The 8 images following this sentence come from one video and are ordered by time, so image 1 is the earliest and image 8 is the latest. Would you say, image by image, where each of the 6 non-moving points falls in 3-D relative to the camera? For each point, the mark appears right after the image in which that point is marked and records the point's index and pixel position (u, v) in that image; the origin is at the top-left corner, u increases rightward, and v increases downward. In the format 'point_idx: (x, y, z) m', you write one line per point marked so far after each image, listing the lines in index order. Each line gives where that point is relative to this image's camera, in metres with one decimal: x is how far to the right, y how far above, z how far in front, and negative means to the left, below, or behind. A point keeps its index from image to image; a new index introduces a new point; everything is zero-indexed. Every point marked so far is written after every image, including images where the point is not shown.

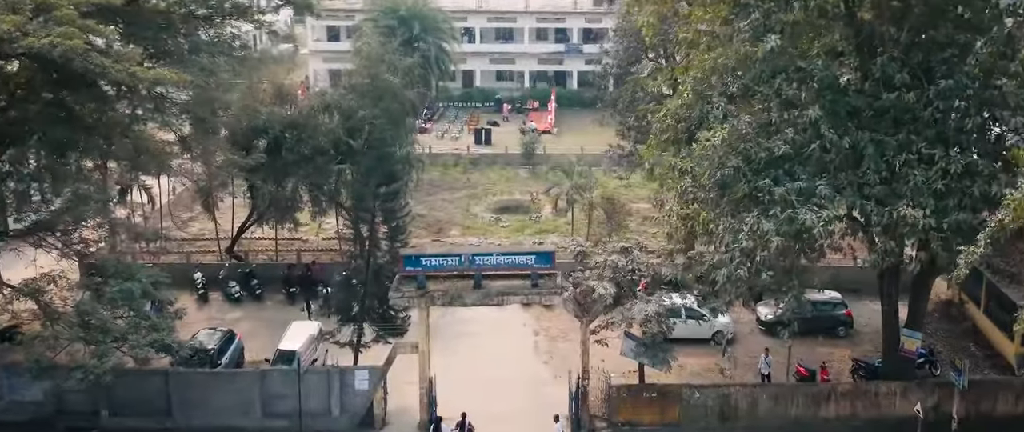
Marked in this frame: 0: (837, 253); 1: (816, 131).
0: (+7.0, -0.8, +19.1) m
1: (+5.8, +1.6, +16.6) m
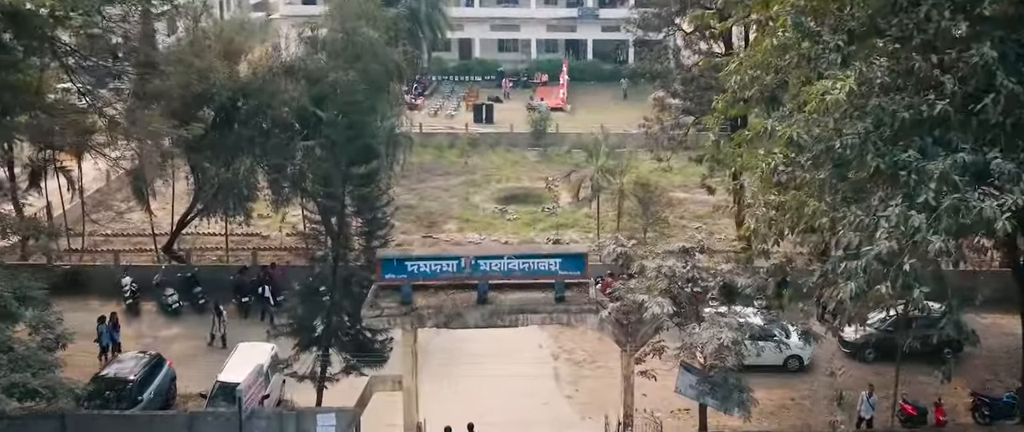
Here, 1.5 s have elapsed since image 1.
0: (+7.3, -0.6, +13.8) m
1: (+6.1, +1.8, +11.3) m
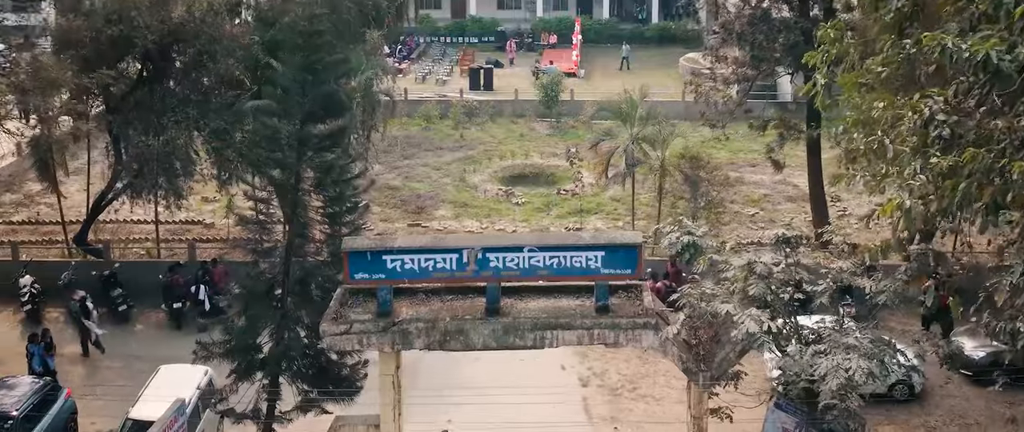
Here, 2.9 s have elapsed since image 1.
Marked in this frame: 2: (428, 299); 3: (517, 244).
0: (+7.6, -0.3, +9.5) m
1: (+6.4, +2.0, +7.0) m
2: (-1.0, -1.0, +11.0) m
3: (+0.1, -0.3, +10.5) m
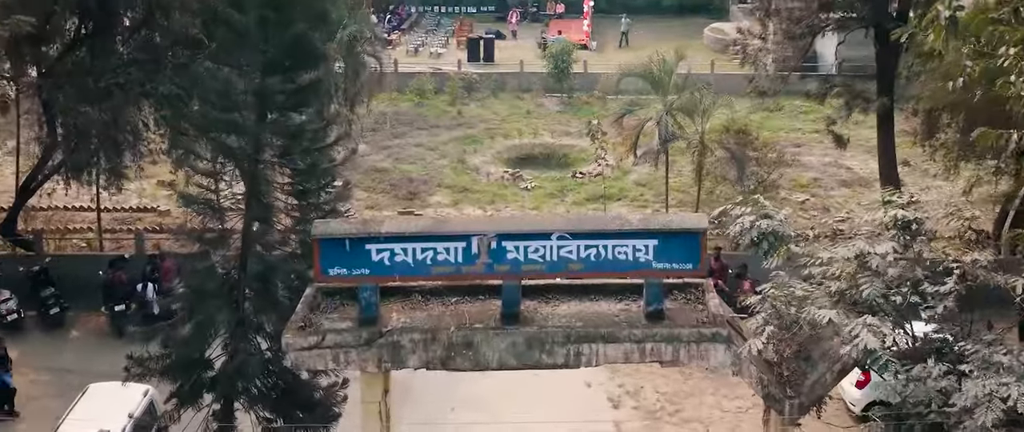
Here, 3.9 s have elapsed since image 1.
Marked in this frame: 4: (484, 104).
0: (+7.8, -0.1, +7.0) m
1: (+6.7, +2.2, +4.5) m
2: (-0.8, -0.8, +8.5) m
3: (+0.3, -0.1, +7.9) m
4: (-0.6, +2.4, +19.0) m
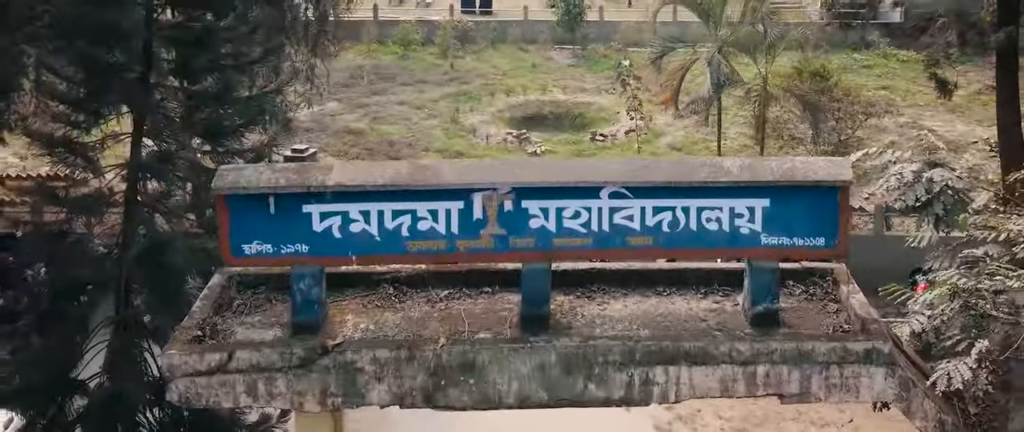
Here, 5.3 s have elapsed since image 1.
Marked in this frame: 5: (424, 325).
0: (+8.0, +0.2, +4.1) m
1: (+6.9, +2.5, +1.5) m
2: (-0.7, -0.5, +5.5) m
3: (+0.4, +0.2, +4.9) m
4: (-0.5, +2.8, +15.9) m
5: (-0.5, -0.6, +5.2) m
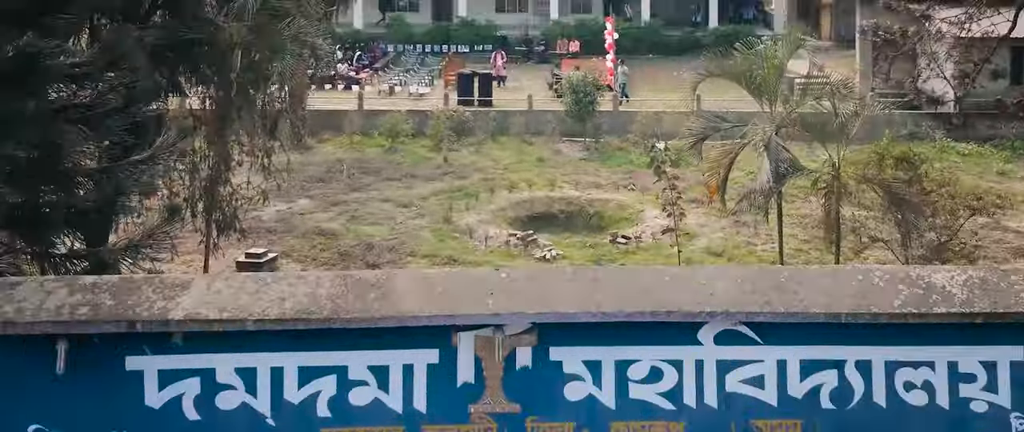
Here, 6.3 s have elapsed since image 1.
0: (+8.0, -0.2, +1.7) m
1: (+7.0, +2.4, -0.5) m
2: (-0.6, -1.0, +3.0) m
3: (+0.5, -0.3, +2.5) m
4: (-0.5, +1.0, +13.8) m
5: (-0.5, -1.1, +2.7) m
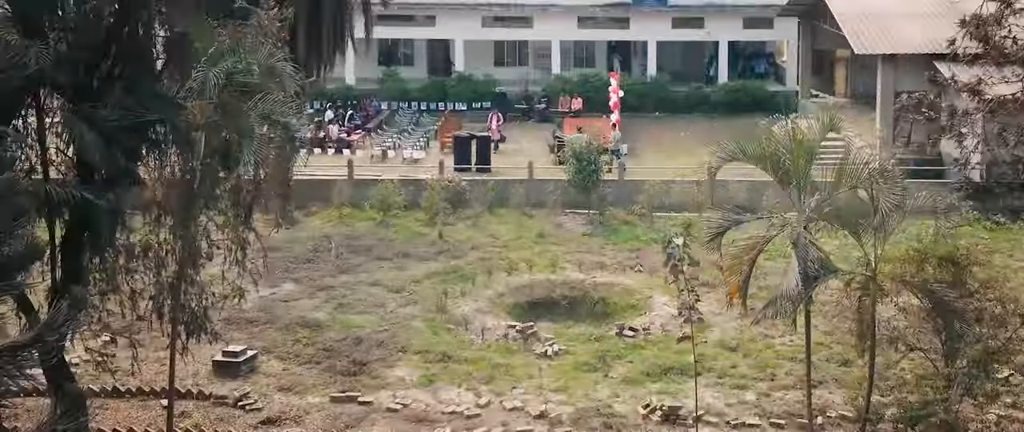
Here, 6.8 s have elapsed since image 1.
0: (+8.0, -1.0, +0.9) m
1: (+6.9, +1.7, -1.3) m
2: (-0.7, -1.9, +2.1) m
3: (+0.5, -1.1, +1.7) m
4: (-0.5, -0.1, +13.0) m
5: (-0.5, -1.9, +1.8) m
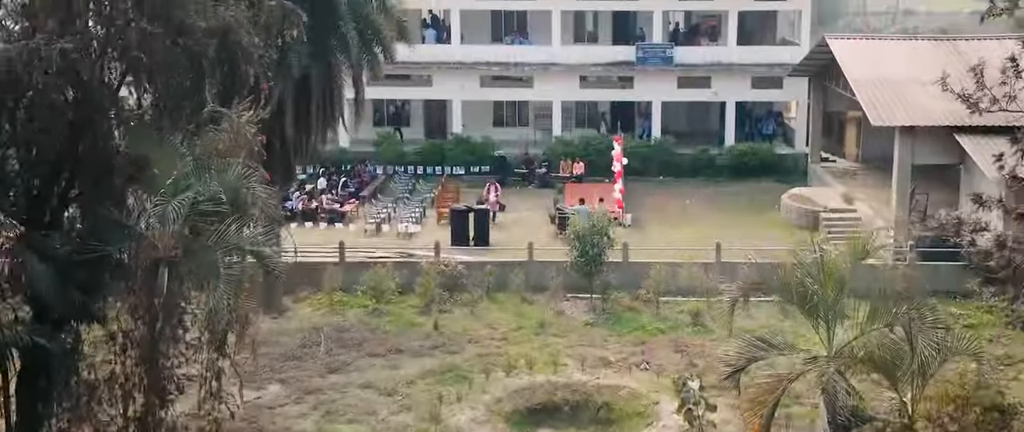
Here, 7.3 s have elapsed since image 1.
0: (+8.0, -2.1, +0.2) m
1: (+6.9, +0.6, -1.9) m
2: (-0.7, -3.0, +1.5) m
3: (+0.4, -2.2, +1.1) m
4: (-0.5, -1.4, +12.3) m
5: (-0.5, -3.0, +1.2) m
